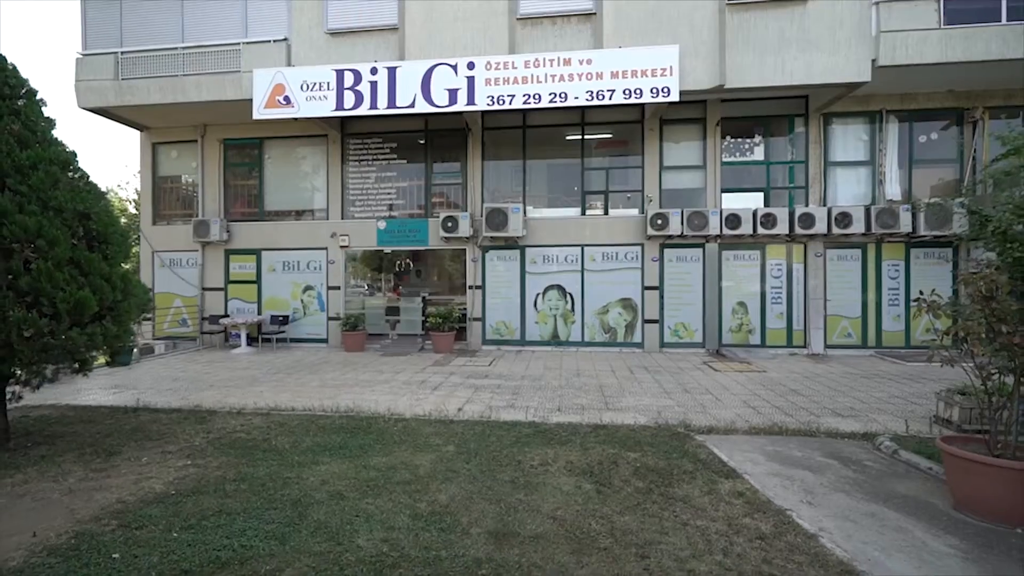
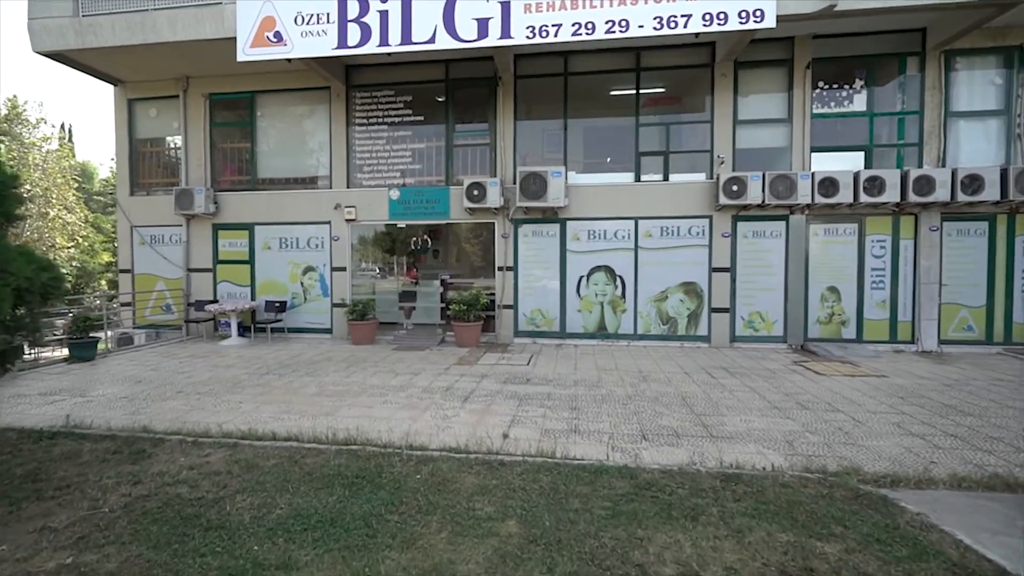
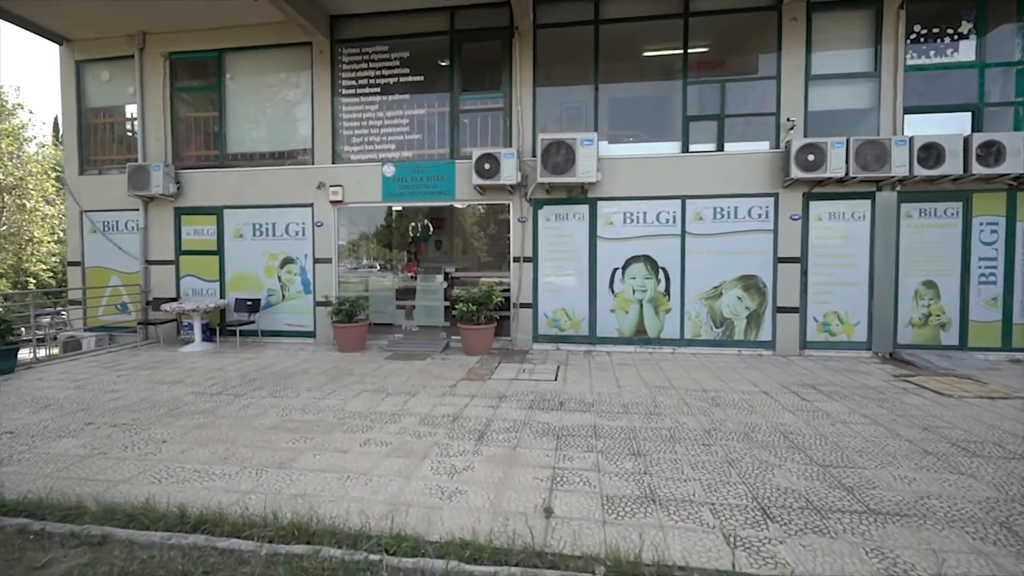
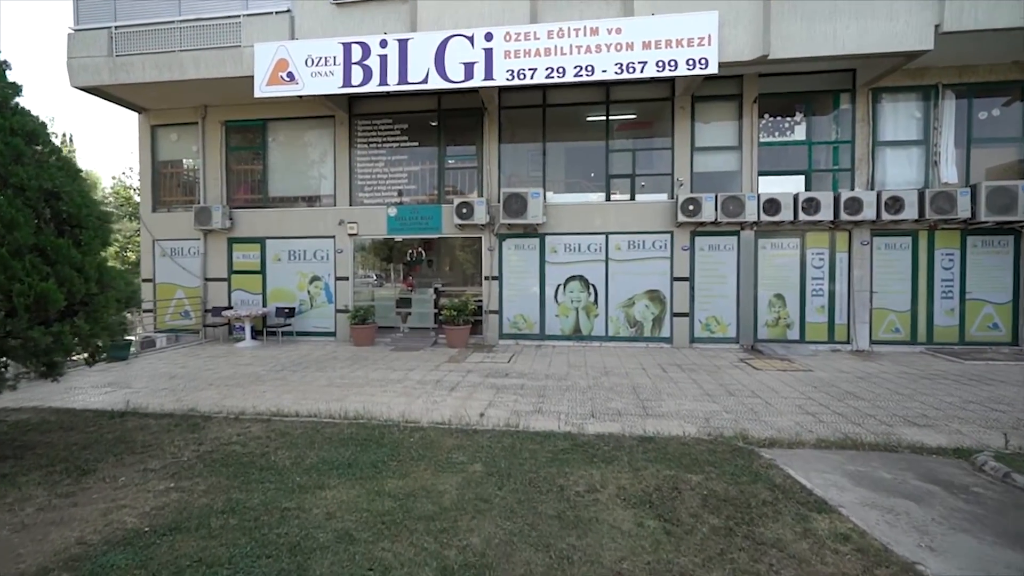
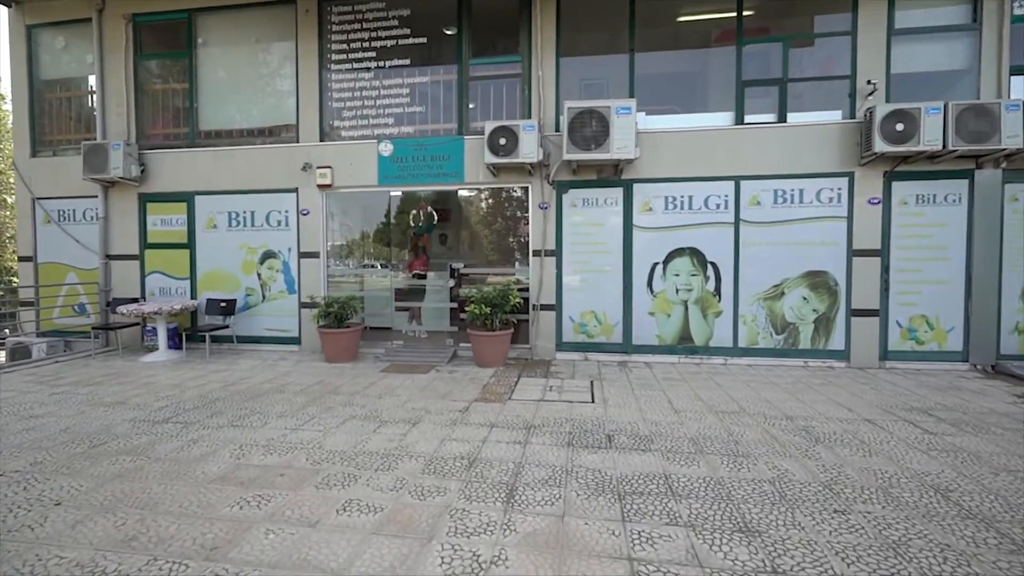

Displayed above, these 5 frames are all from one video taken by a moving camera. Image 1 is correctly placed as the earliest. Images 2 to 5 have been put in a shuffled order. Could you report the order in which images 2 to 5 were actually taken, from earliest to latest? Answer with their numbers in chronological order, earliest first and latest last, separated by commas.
4, 2, 3, 5
